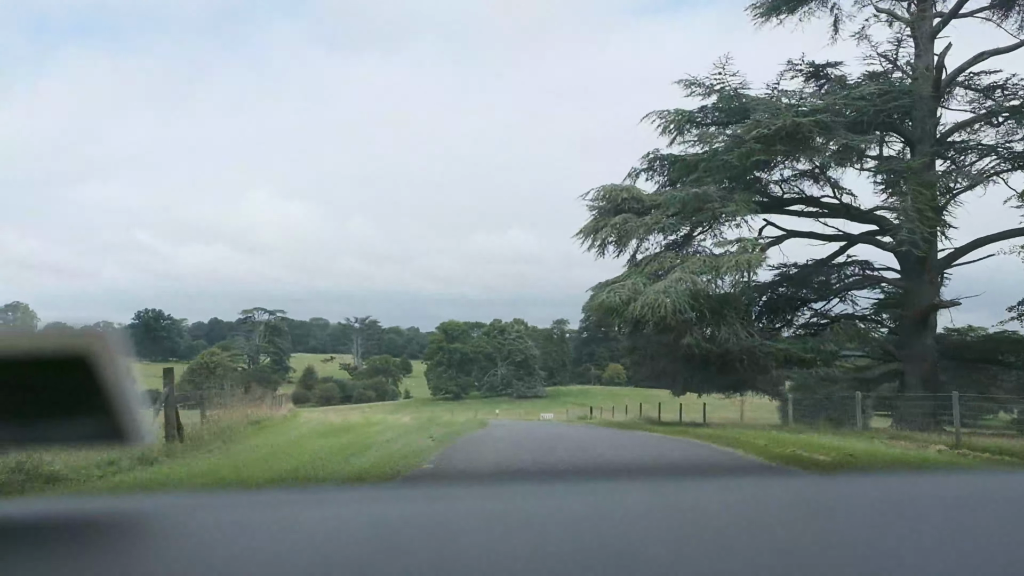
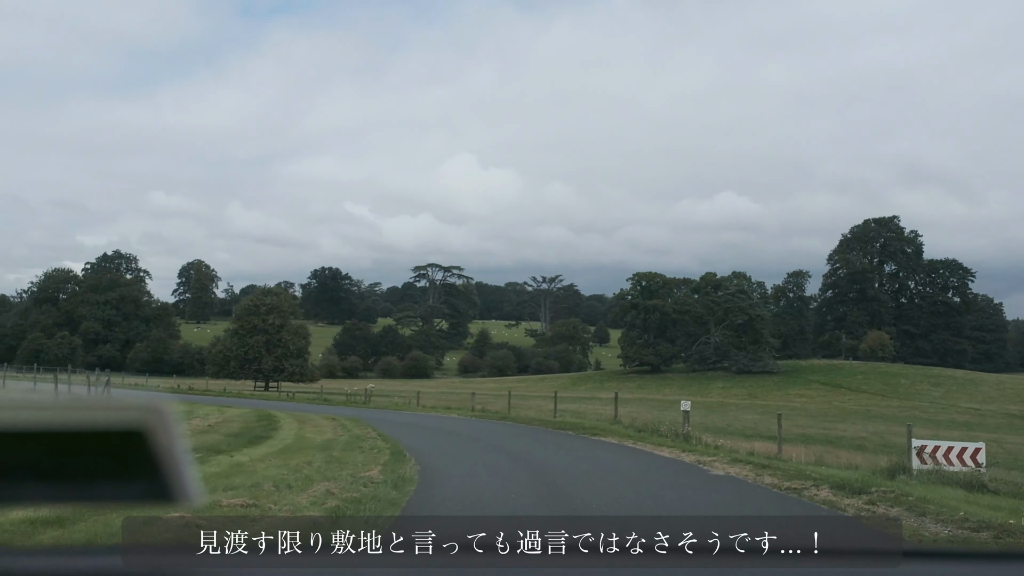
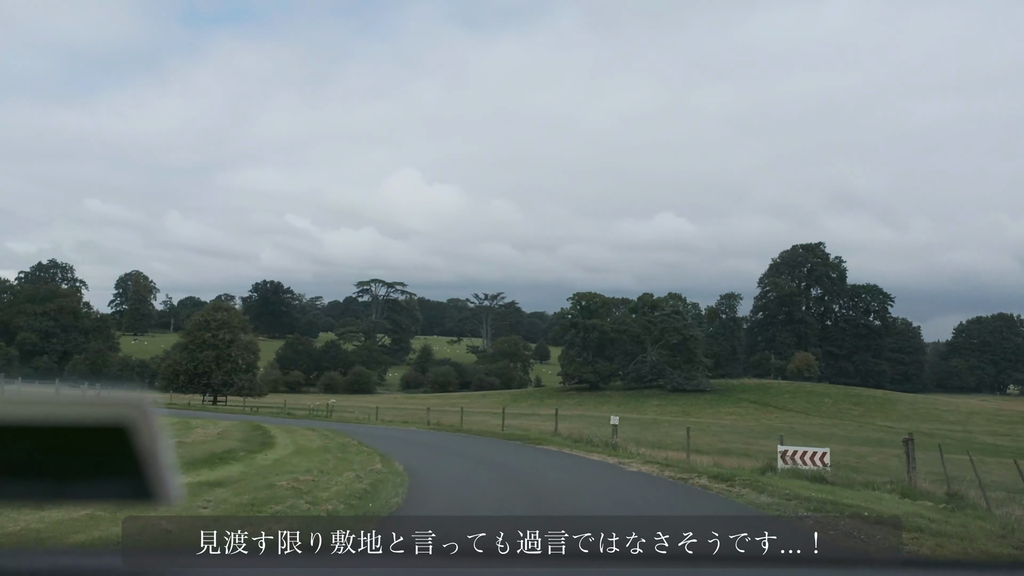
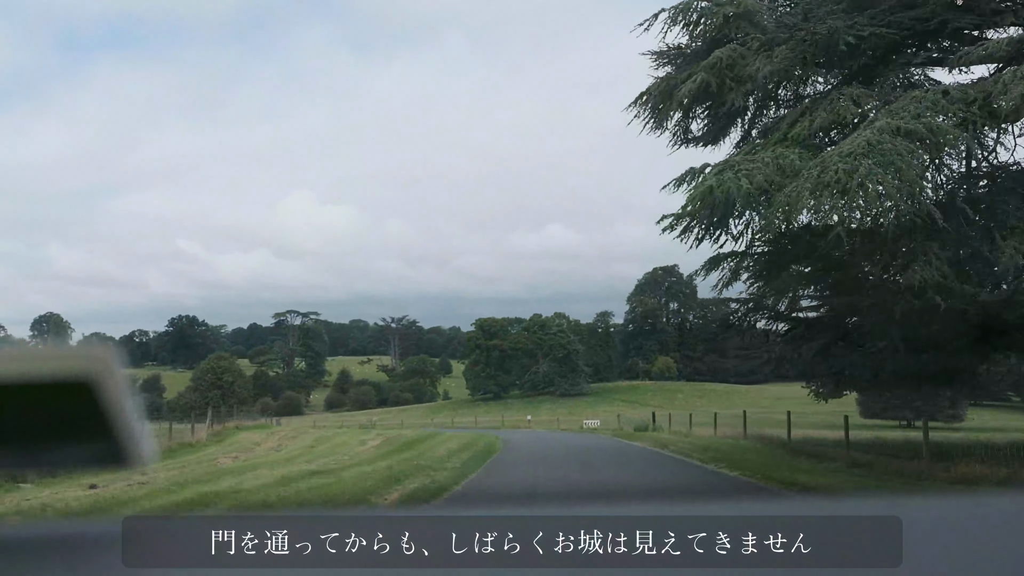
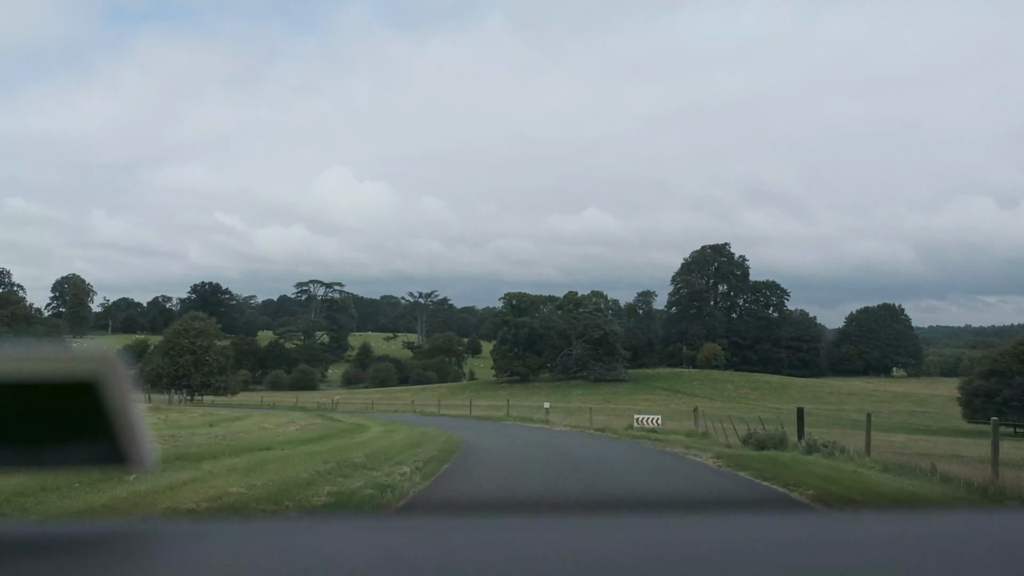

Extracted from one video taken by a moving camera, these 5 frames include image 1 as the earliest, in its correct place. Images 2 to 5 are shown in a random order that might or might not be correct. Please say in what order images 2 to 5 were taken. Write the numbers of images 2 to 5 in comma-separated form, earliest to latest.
4, 5, 3, 2
